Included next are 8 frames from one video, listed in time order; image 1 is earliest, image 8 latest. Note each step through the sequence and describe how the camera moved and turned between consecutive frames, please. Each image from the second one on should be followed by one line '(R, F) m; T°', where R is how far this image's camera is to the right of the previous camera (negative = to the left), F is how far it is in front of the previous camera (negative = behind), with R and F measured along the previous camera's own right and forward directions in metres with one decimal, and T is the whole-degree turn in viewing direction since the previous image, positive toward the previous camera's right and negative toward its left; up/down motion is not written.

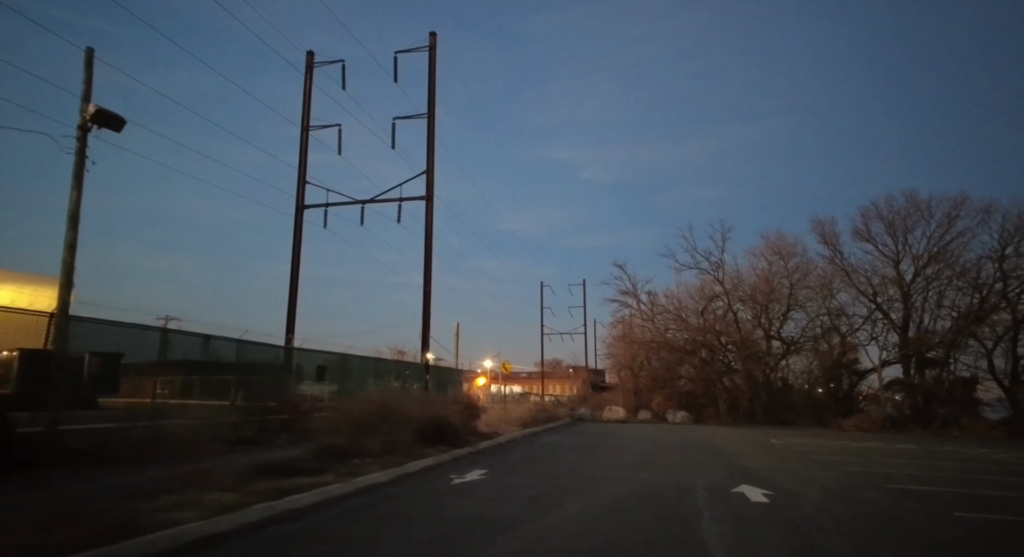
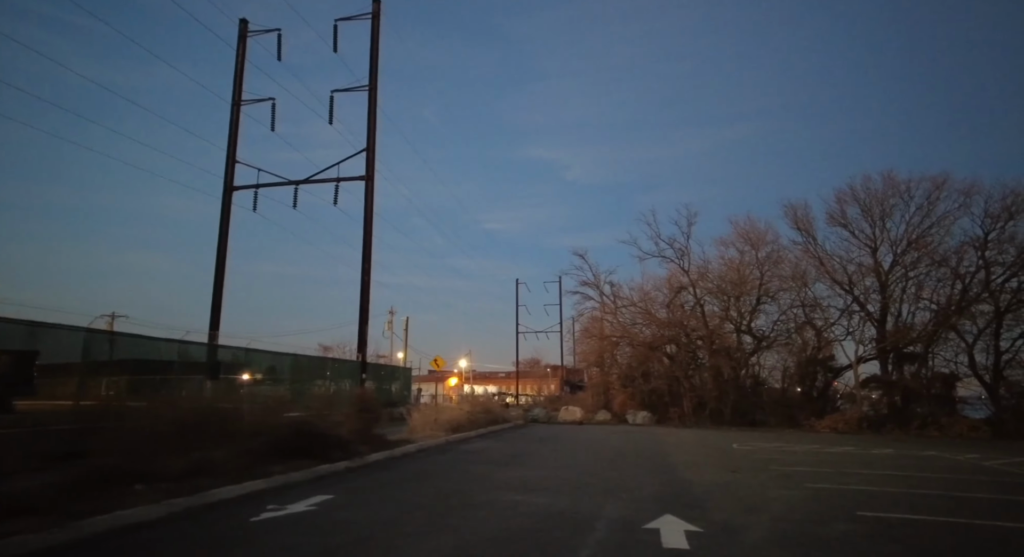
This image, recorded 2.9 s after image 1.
(+1.6, +3.0) m; +2°
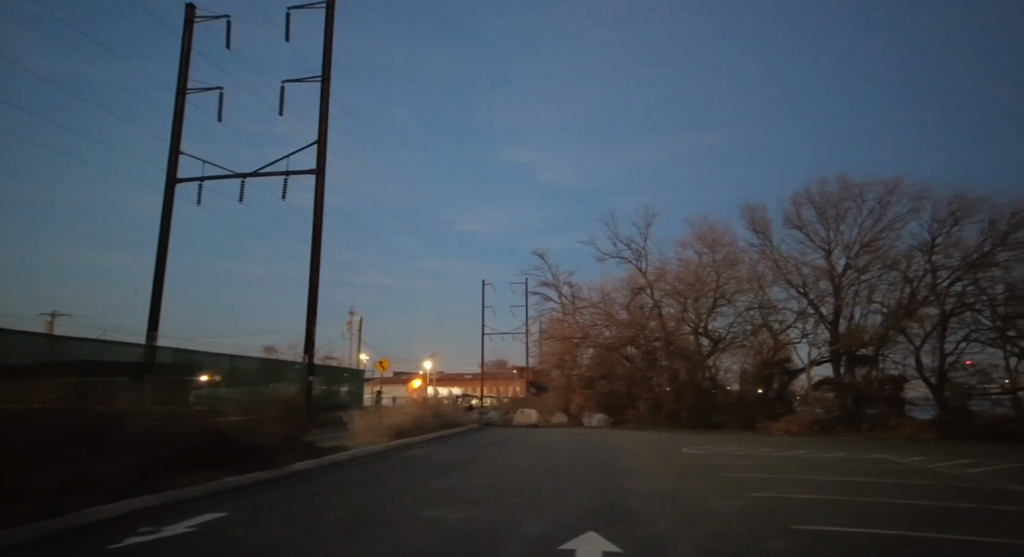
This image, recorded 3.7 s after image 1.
(+0.6, +0.6) m; +3°
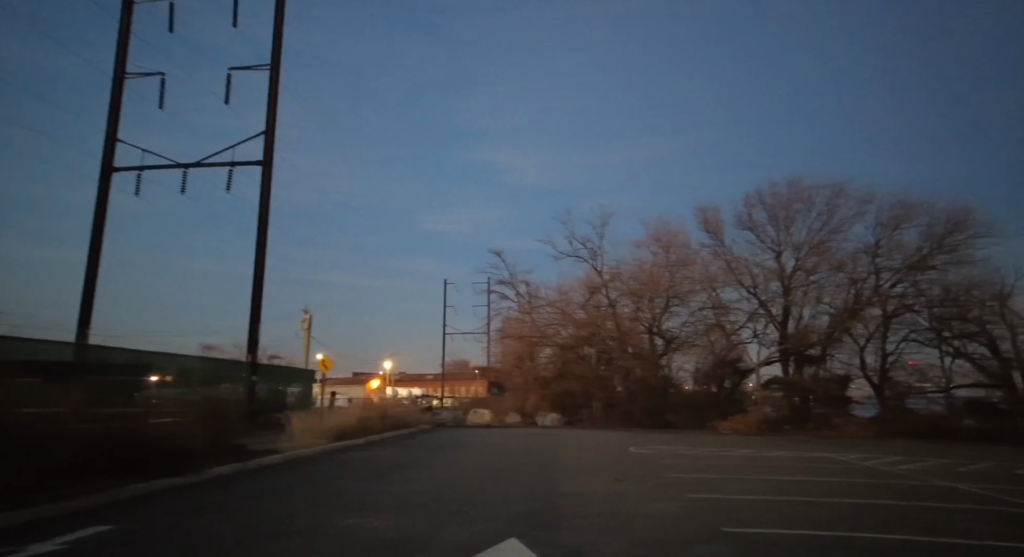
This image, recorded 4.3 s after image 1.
(+0.5, +0.4) m; +3°
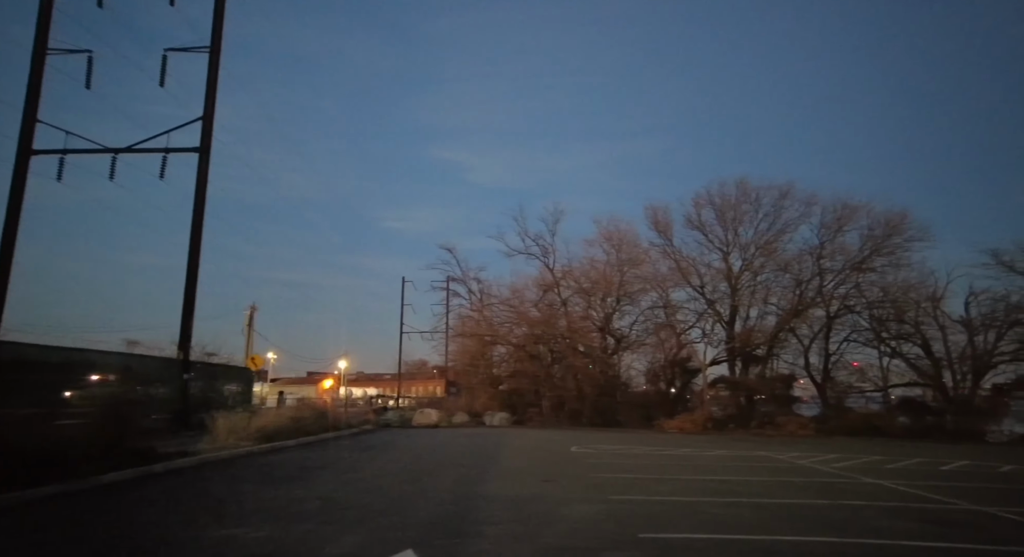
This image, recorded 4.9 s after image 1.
(+0.6, +0.5) m; +3°
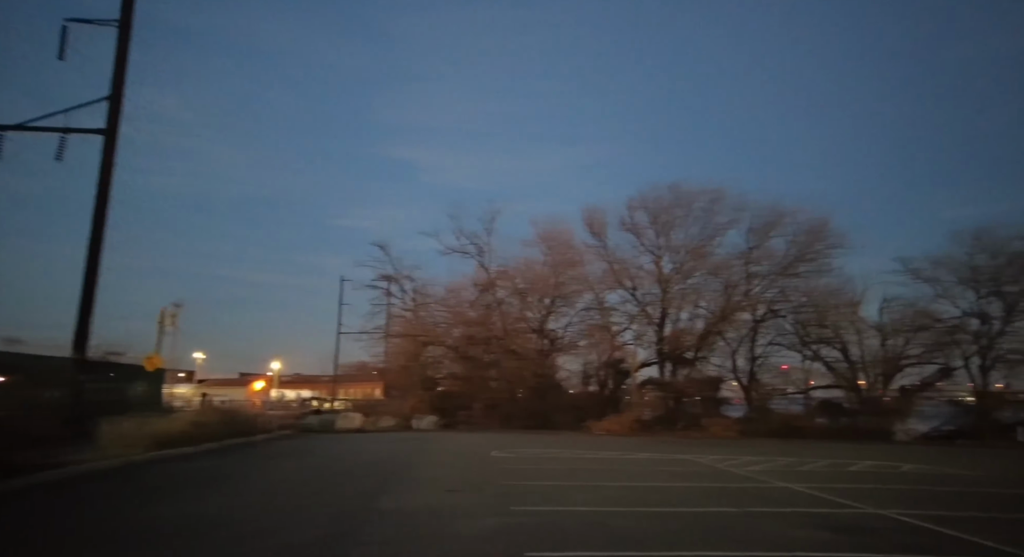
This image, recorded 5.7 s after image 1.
(+0.6, +0.6) m; +5°
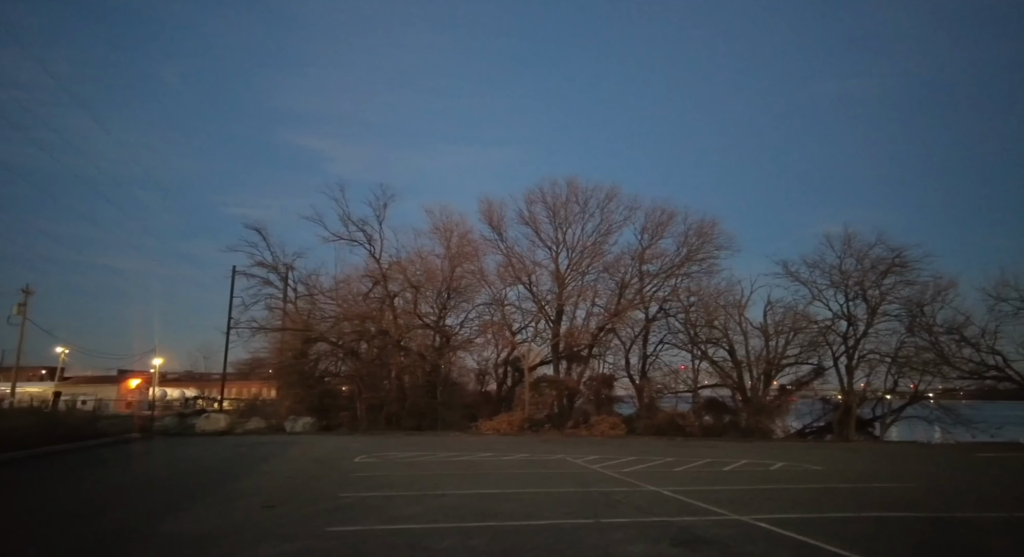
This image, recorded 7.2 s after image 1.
(+1.0, +1.4) m; +8°
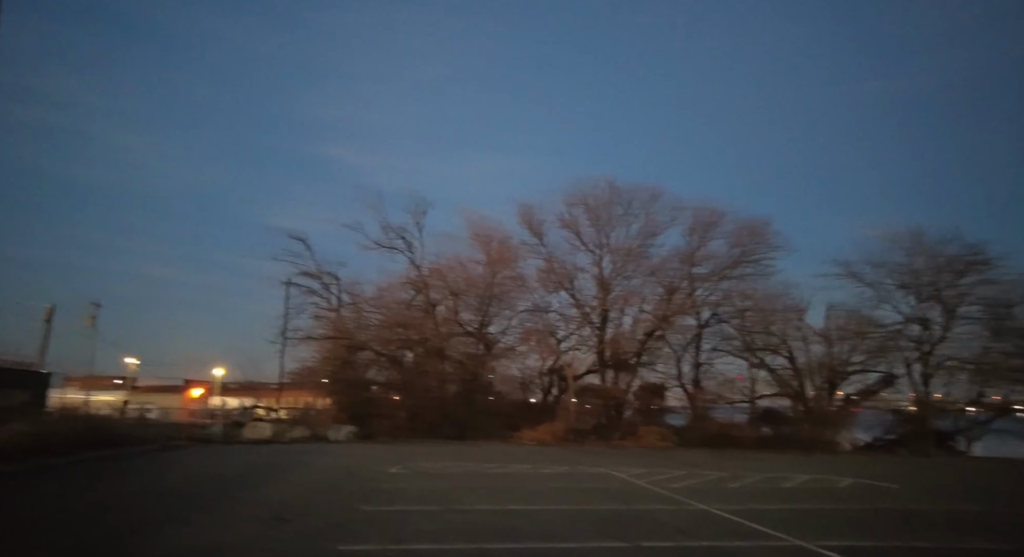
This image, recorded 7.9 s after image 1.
(+0.4, +0.9) m; -4°
